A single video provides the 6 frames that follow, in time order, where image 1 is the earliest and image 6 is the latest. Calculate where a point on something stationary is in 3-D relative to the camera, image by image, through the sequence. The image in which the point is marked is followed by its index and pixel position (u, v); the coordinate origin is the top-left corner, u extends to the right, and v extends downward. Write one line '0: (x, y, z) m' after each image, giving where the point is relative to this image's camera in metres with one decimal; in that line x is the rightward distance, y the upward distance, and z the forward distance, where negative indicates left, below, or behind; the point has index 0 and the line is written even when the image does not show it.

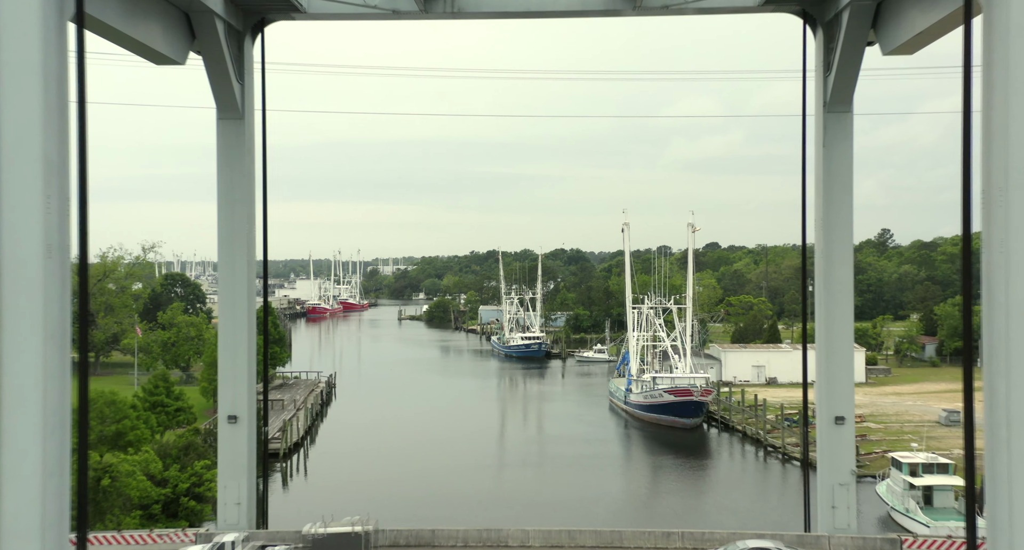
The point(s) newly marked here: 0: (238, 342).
0: (-2.0, -0.5, +7.1) m
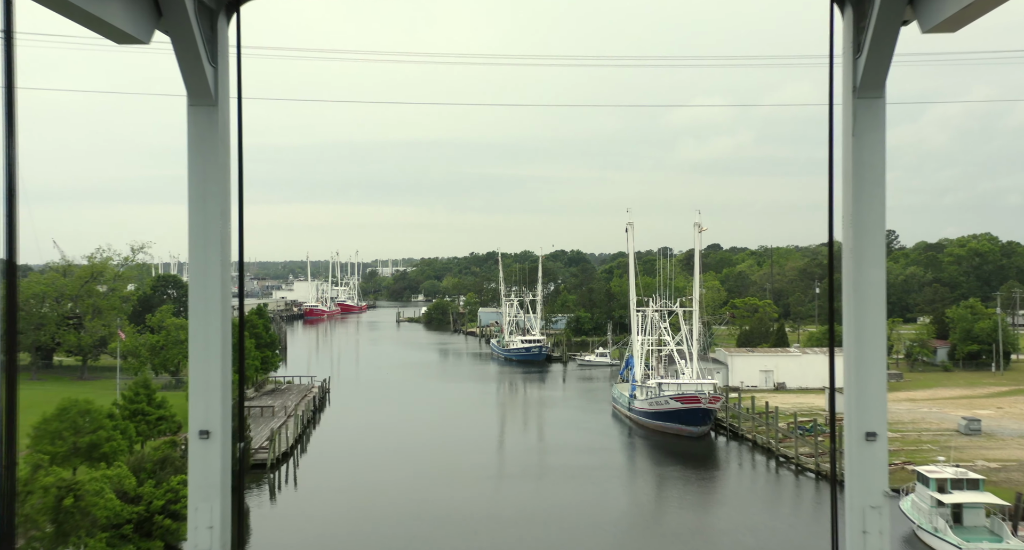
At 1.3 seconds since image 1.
0: (-2.0, -0.5, +6.5) m
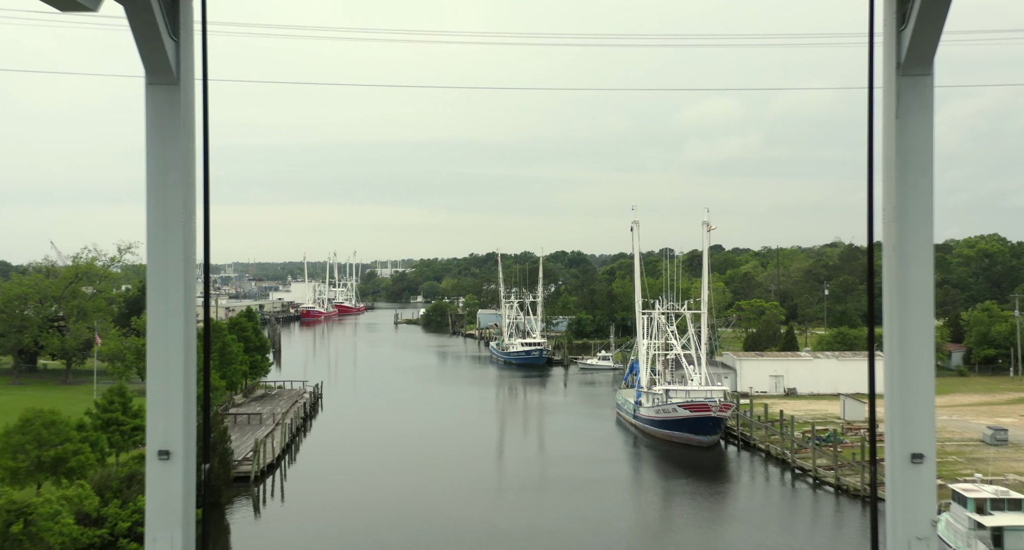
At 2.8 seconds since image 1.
0: (-2.0, -0.5, +5.8) m
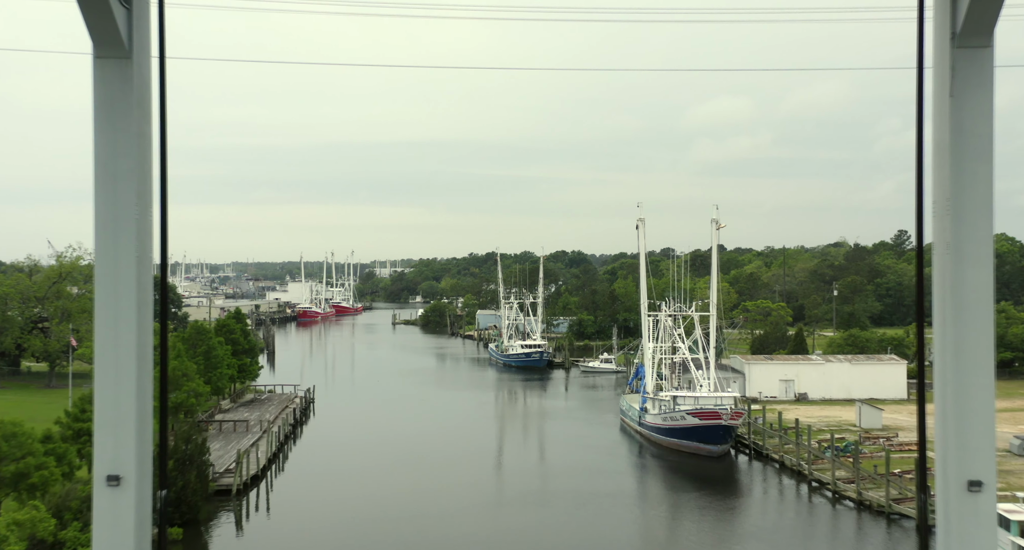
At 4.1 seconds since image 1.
0: (-2.0, -0.5, +5.1) m
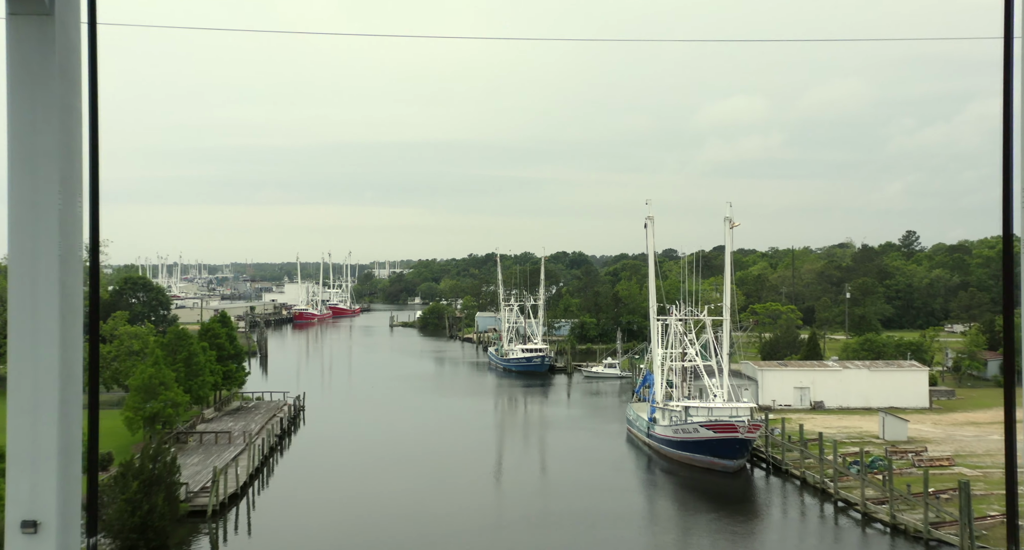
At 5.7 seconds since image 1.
0: (-2.0, -0.5, +4.2) m
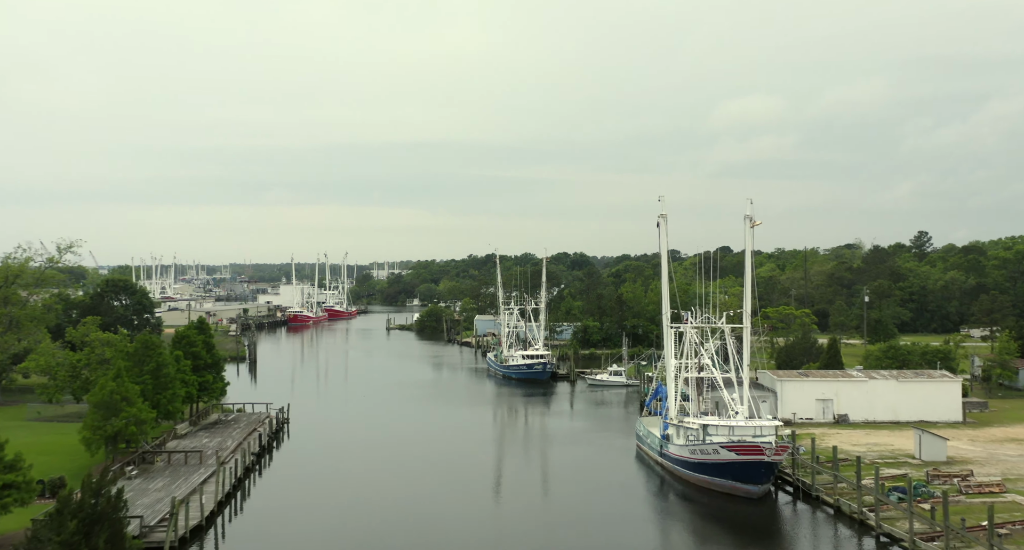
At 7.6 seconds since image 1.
0: (-2.0, -0.5, +3.0) m
